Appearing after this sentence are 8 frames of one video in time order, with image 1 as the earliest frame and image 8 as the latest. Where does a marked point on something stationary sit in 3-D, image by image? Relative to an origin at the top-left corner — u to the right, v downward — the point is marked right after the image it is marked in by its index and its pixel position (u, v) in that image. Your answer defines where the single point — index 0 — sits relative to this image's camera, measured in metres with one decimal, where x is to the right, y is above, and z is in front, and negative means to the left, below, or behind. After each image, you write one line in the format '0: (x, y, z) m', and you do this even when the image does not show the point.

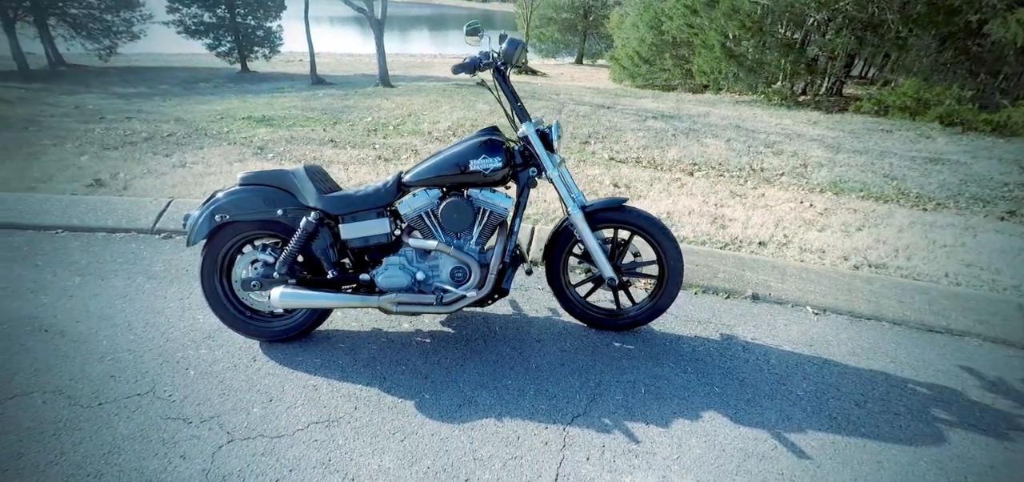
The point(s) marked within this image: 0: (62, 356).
0: (-2.4, -0.6, +2.8) m
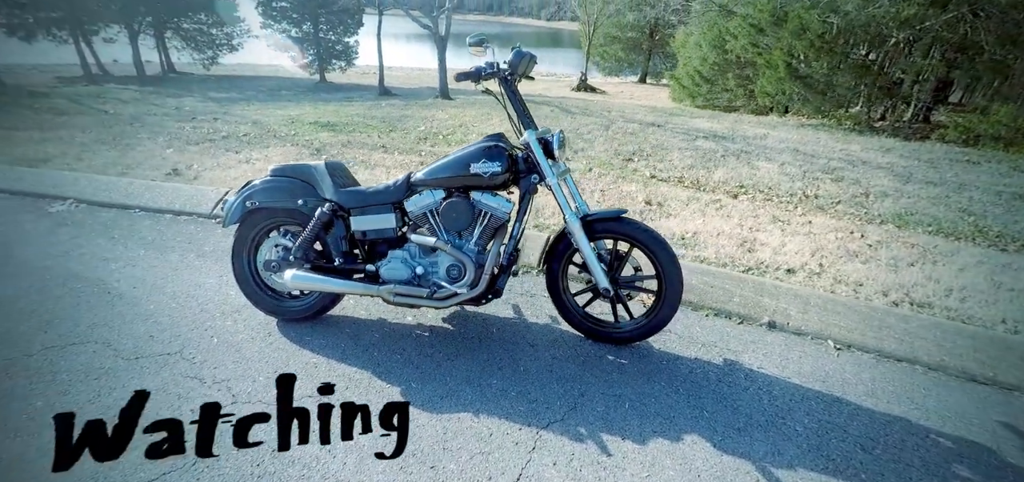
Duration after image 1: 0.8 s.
0: (-2.5, -0.4, +3.2) m
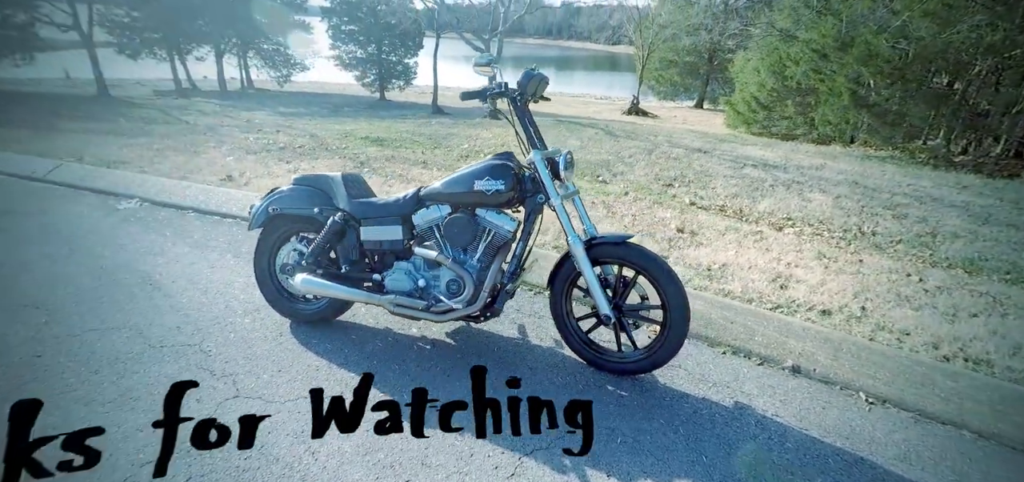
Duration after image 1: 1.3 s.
0: (-2.4, -0.4, +3.5) m
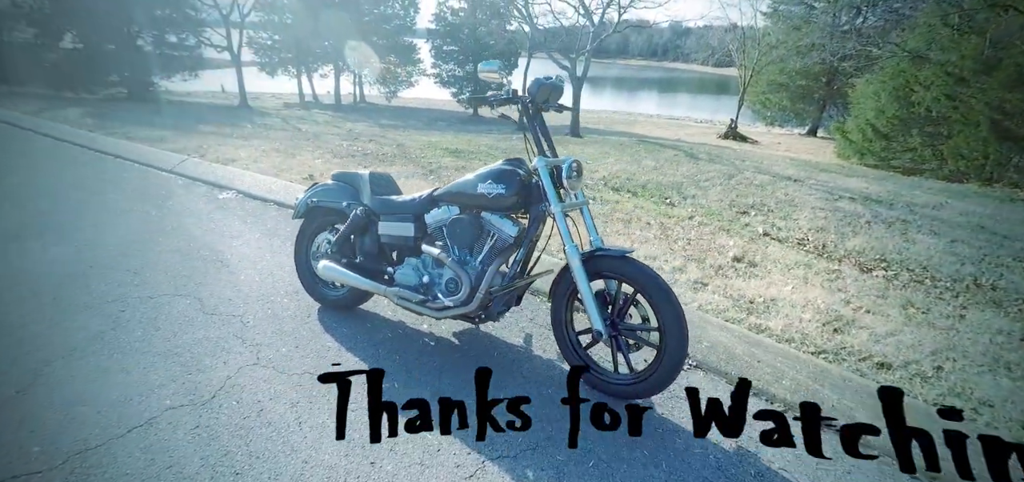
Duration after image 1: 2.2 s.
0: (-2.3, -0.3, +4.0) m
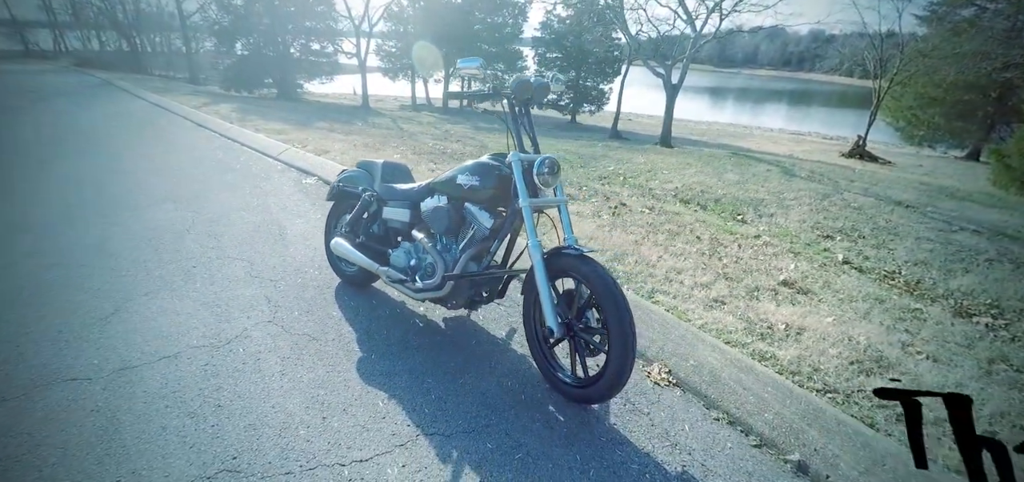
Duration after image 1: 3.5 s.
0: (-2.1, -0.1, +4.5) m
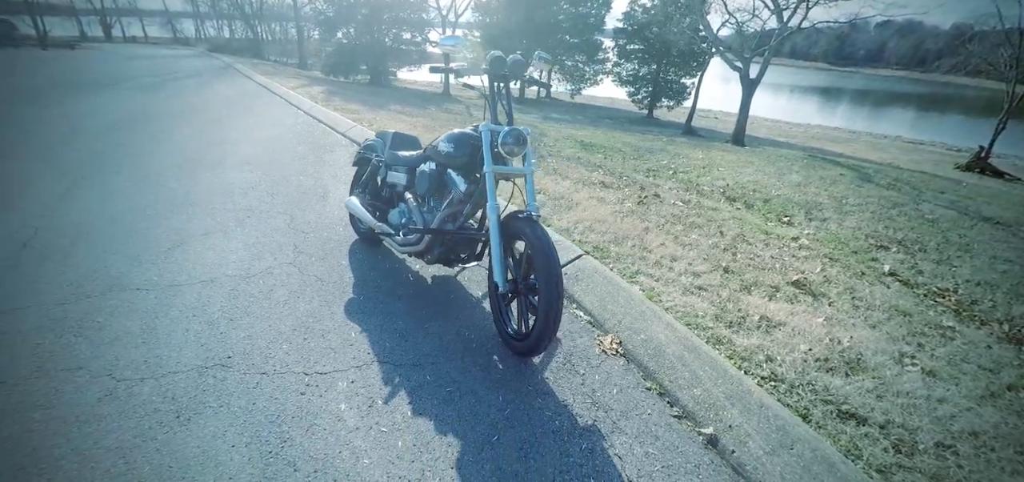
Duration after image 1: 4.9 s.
0: (-1.9, +0.3, +5.1) m
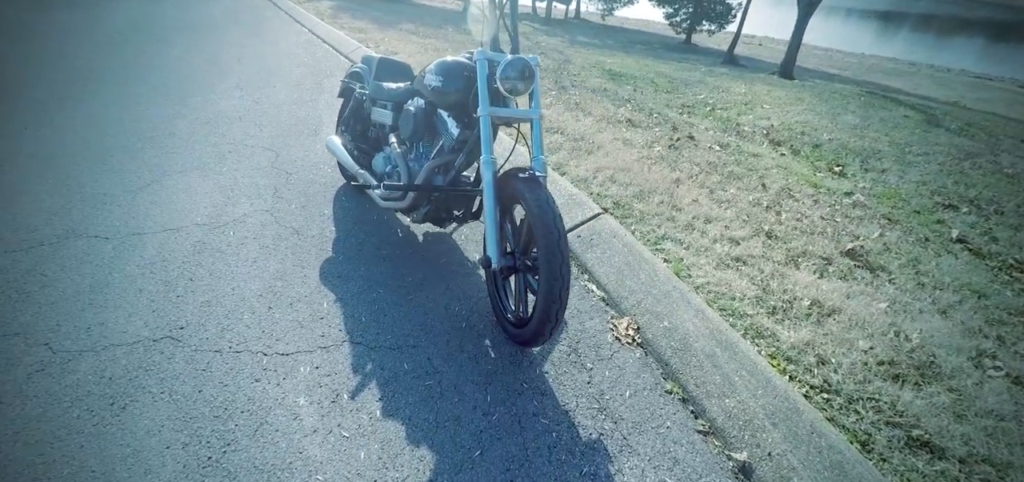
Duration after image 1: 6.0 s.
0: (-1.8, +0.9, +4.6) m
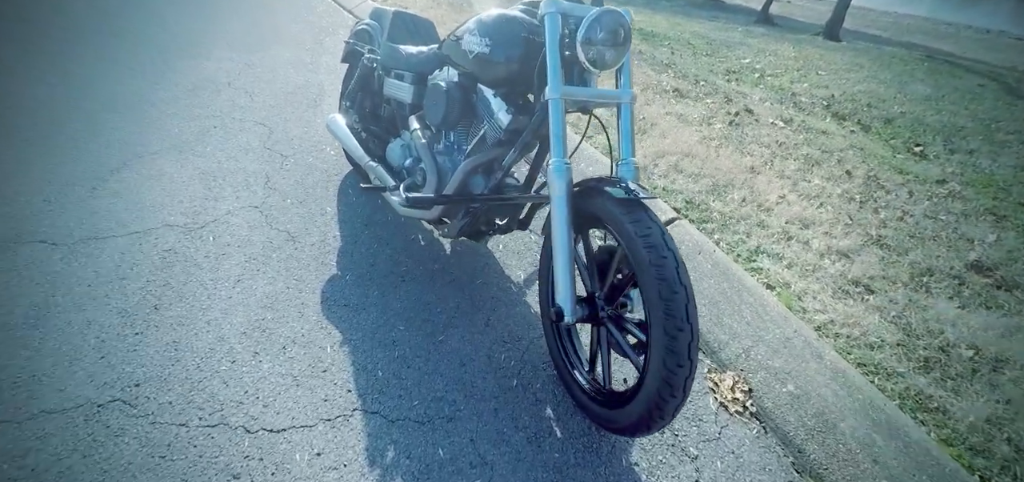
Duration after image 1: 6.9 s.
0: (-1.6, +0.9, +3.8) m
